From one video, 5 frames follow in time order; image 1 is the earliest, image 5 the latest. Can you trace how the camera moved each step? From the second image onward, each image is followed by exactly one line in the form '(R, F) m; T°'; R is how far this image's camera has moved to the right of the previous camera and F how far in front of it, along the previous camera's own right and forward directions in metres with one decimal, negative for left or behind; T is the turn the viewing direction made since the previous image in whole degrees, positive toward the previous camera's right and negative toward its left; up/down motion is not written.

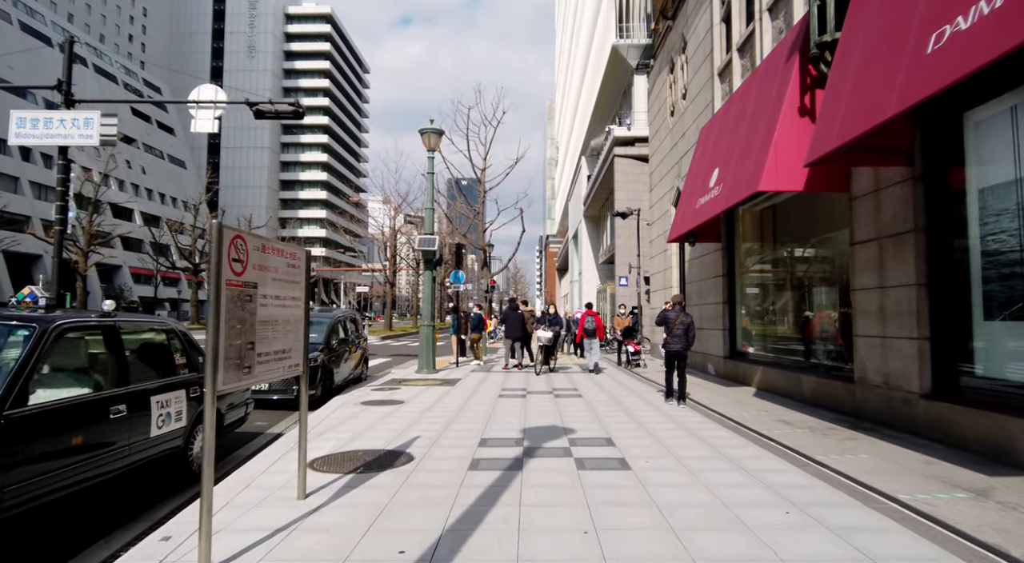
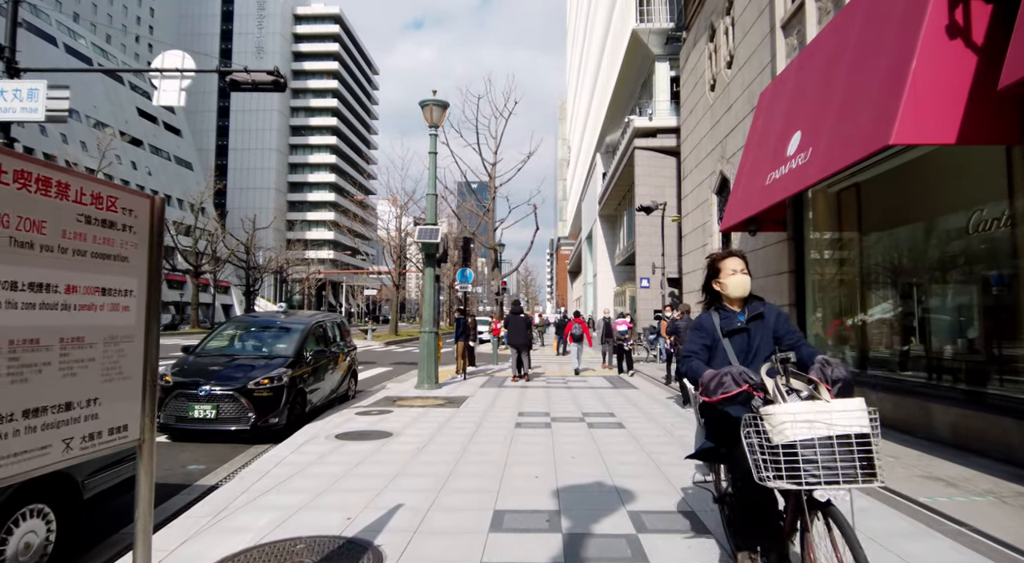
(-0.1, +2.3) m; -1°
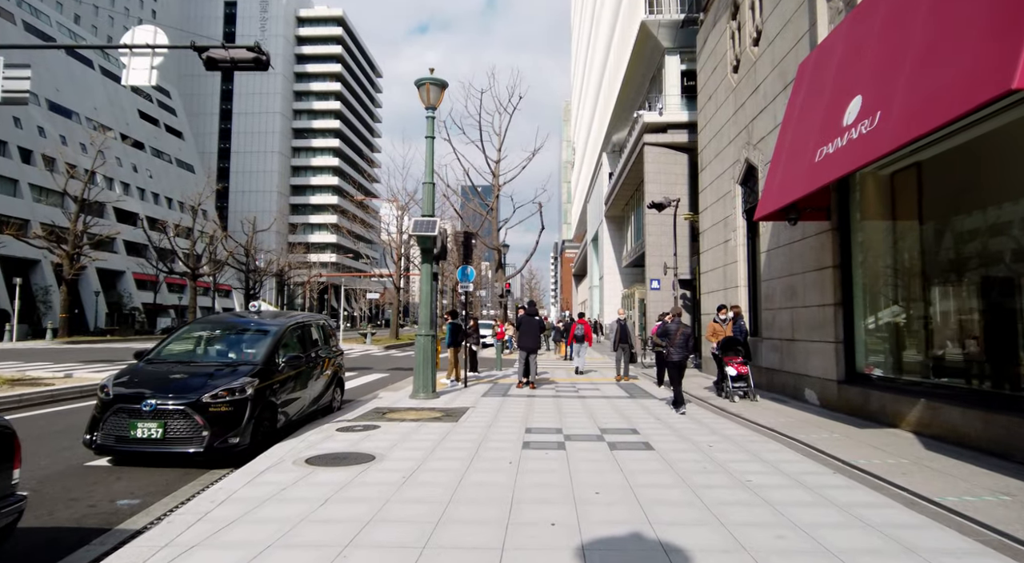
(0.0, +1.3) m; 0°
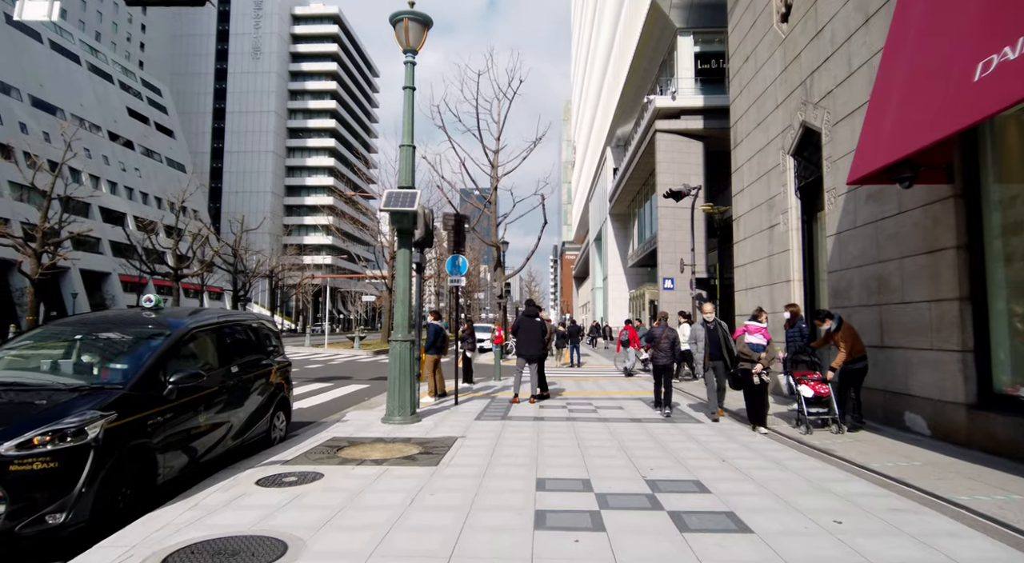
(0.0, +2.5) m; 0°
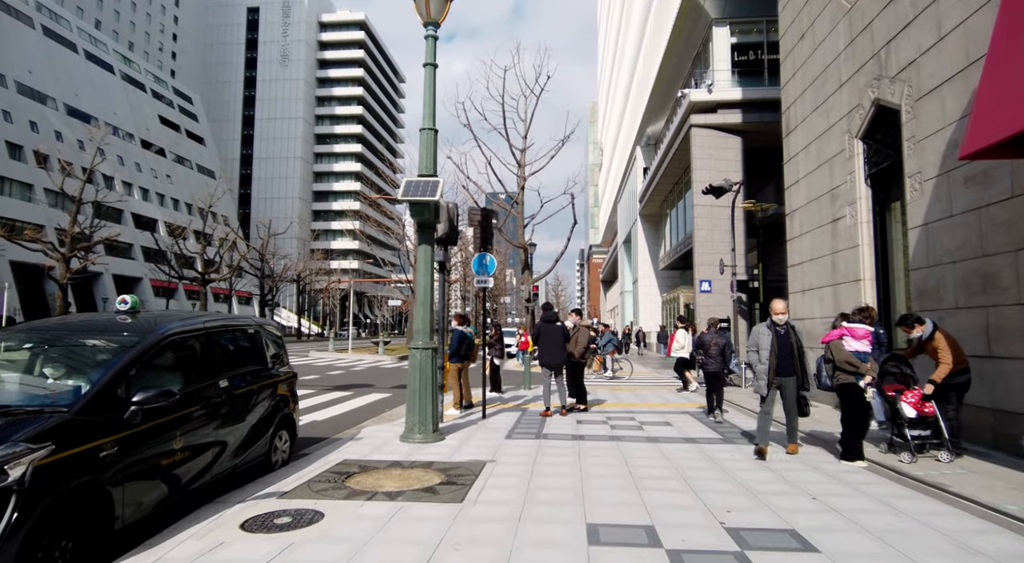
(-0.1, +1.1) m; -2°
